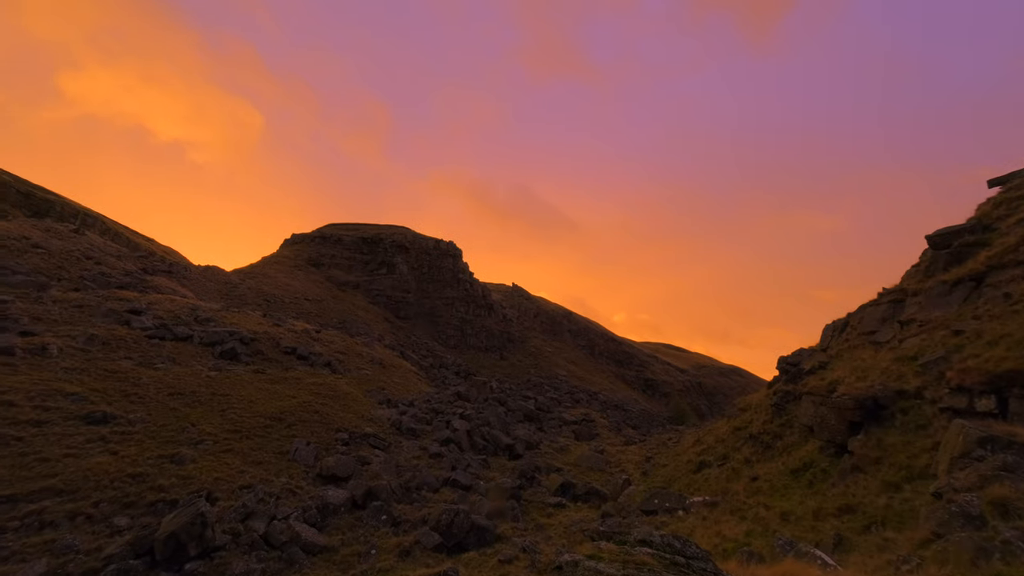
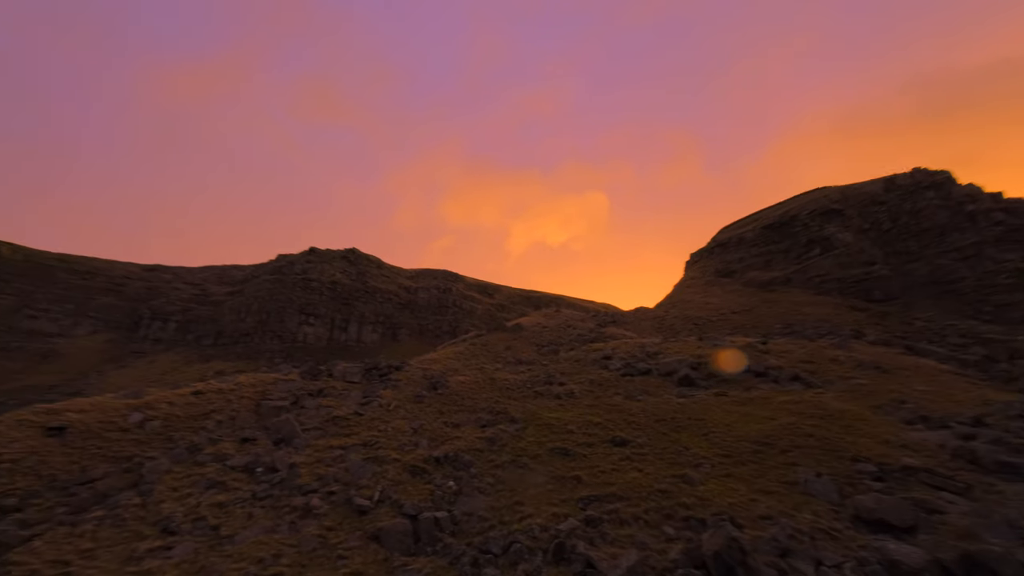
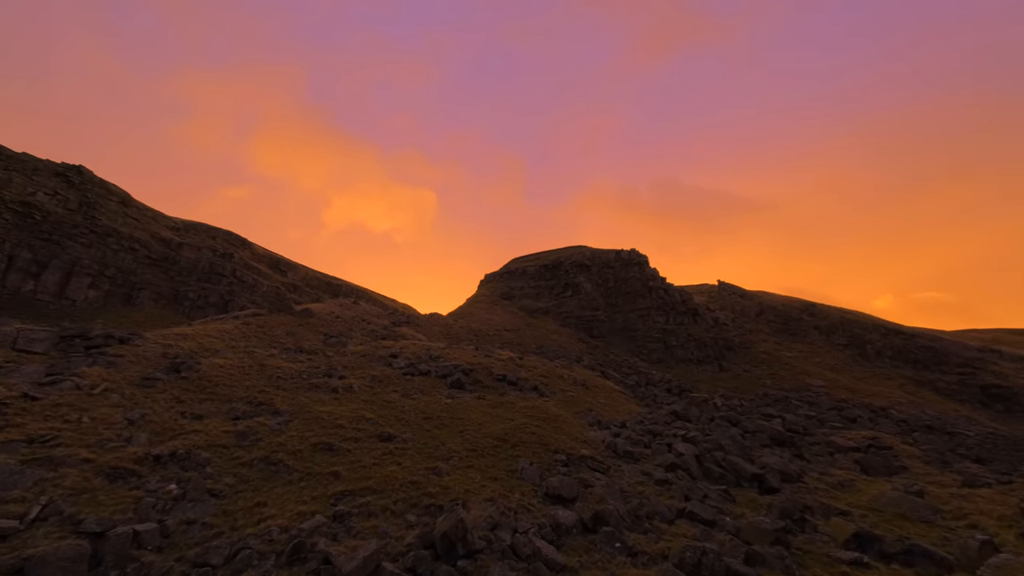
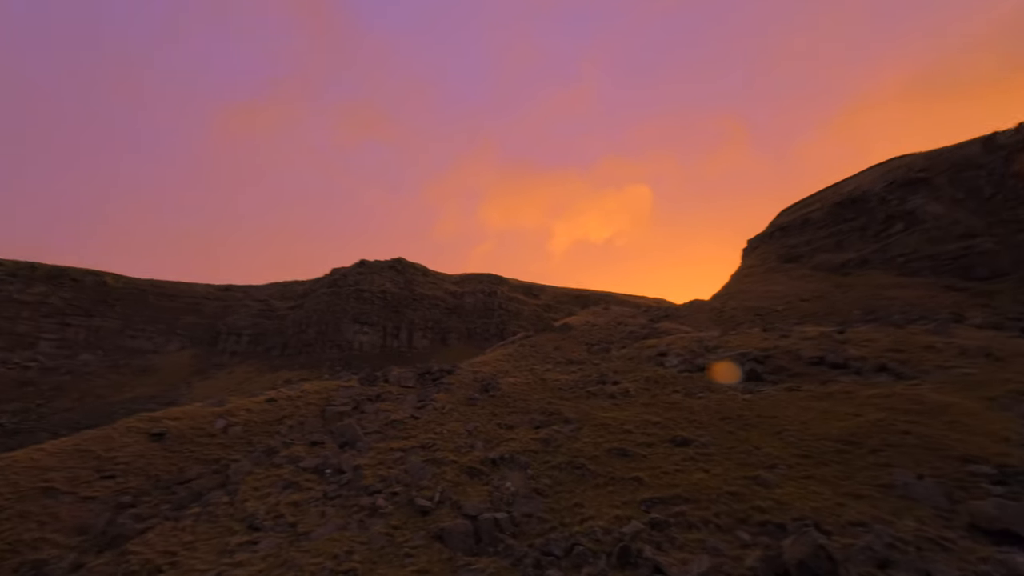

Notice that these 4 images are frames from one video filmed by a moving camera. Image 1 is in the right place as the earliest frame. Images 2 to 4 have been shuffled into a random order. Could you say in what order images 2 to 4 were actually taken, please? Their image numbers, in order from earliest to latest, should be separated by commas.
3, 2, 4
